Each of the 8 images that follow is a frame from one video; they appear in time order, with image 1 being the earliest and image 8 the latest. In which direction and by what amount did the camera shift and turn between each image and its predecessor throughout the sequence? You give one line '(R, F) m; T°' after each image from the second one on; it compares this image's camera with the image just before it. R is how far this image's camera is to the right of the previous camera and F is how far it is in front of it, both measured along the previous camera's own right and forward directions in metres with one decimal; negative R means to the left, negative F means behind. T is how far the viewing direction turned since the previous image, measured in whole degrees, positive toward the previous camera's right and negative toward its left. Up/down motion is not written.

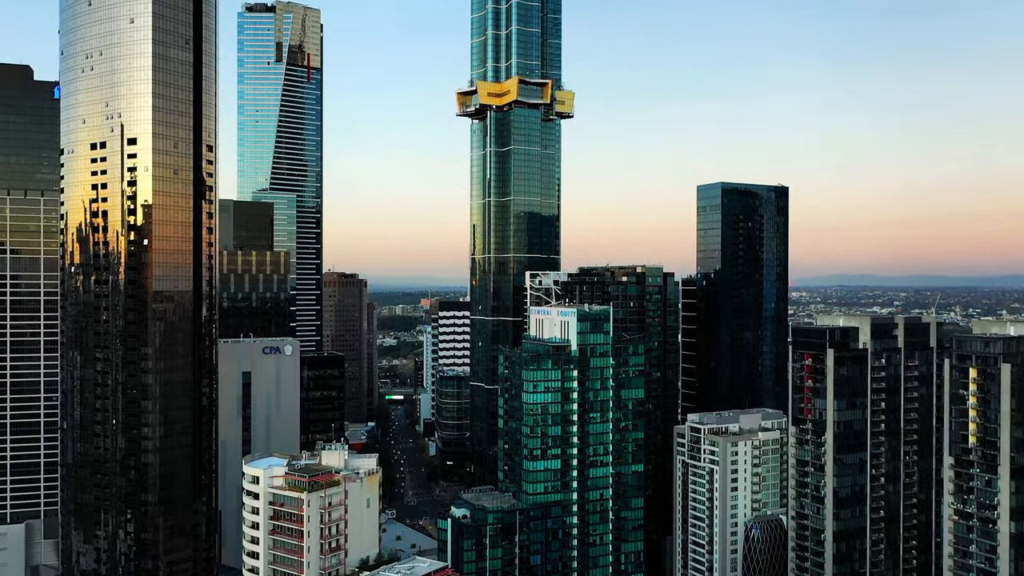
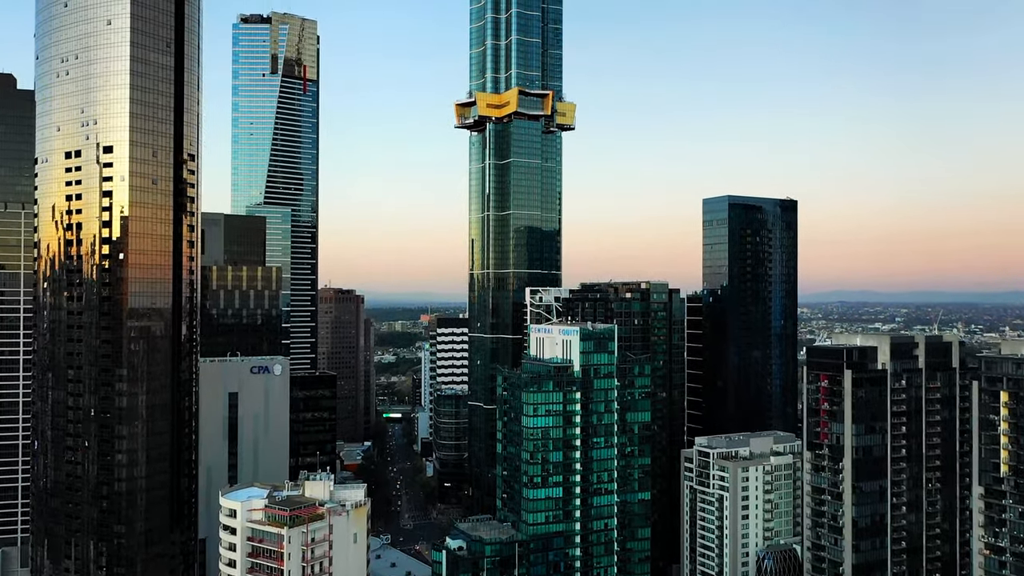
(+0.2, +9.9) m; 0°
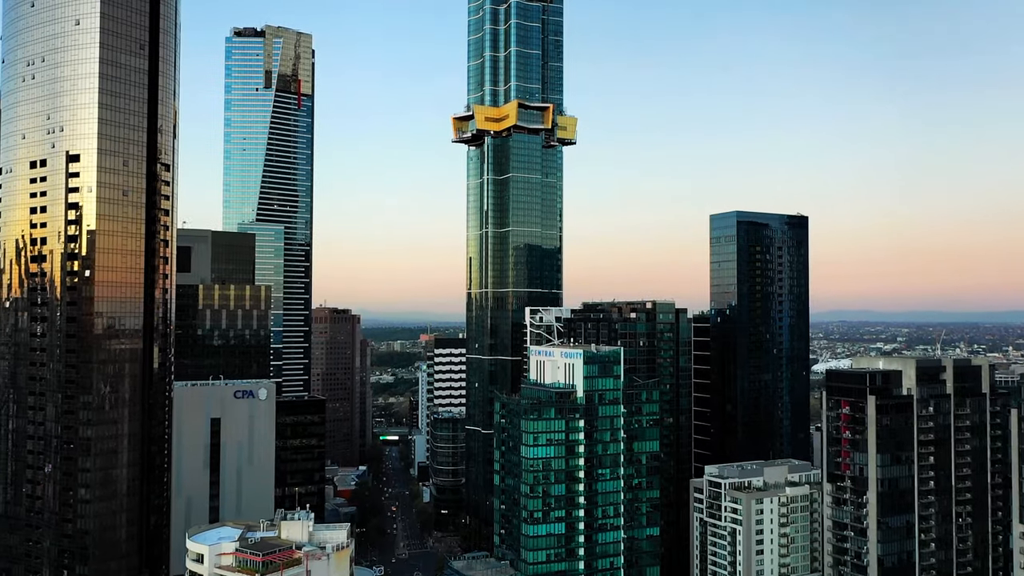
(+0.3, +11.8) m; 0°
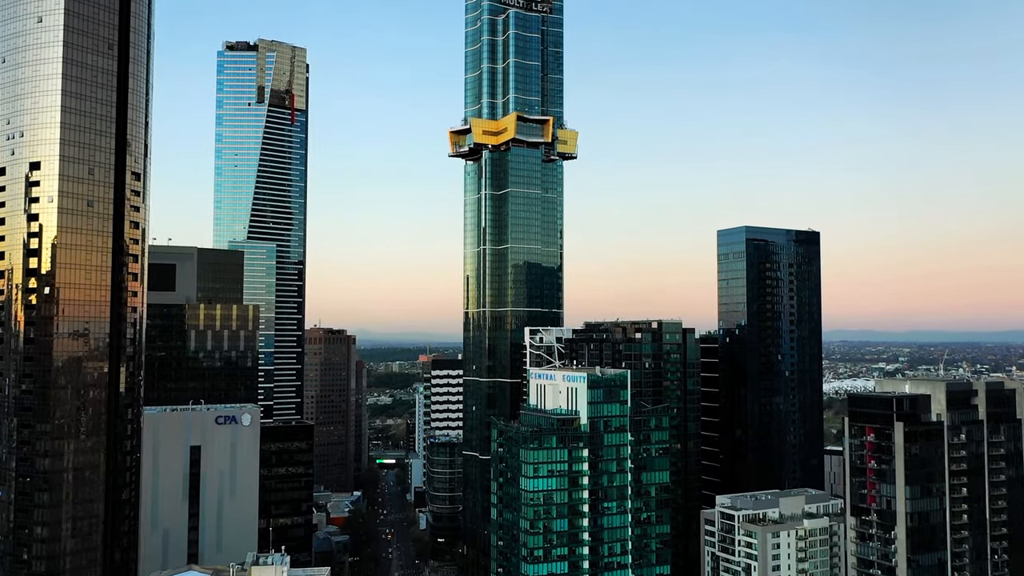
(+0.3, +11.8) m; 0°
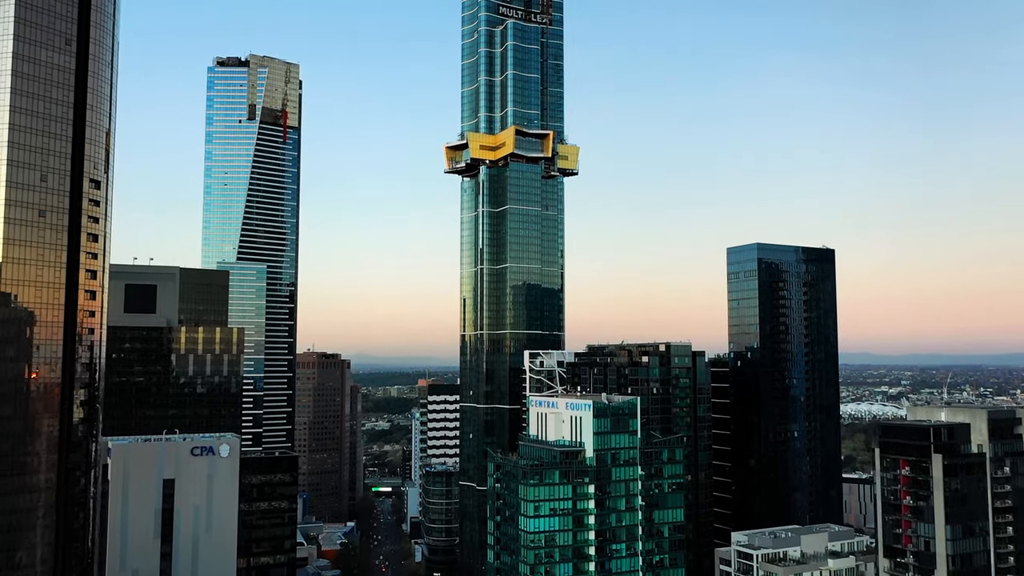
(+0.3, +13.5) m; 0°
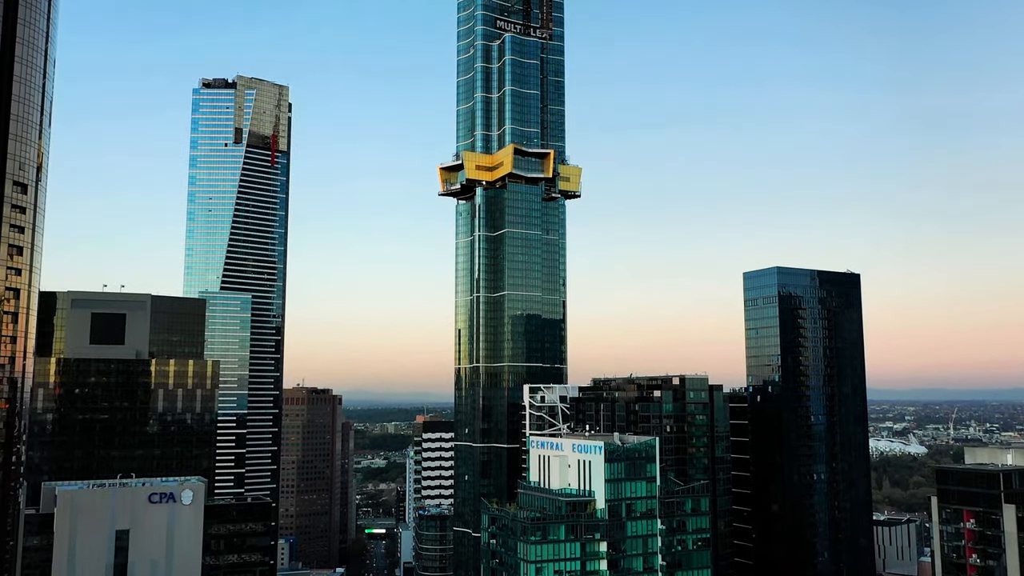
(+0.3, +19.4) m; 0°
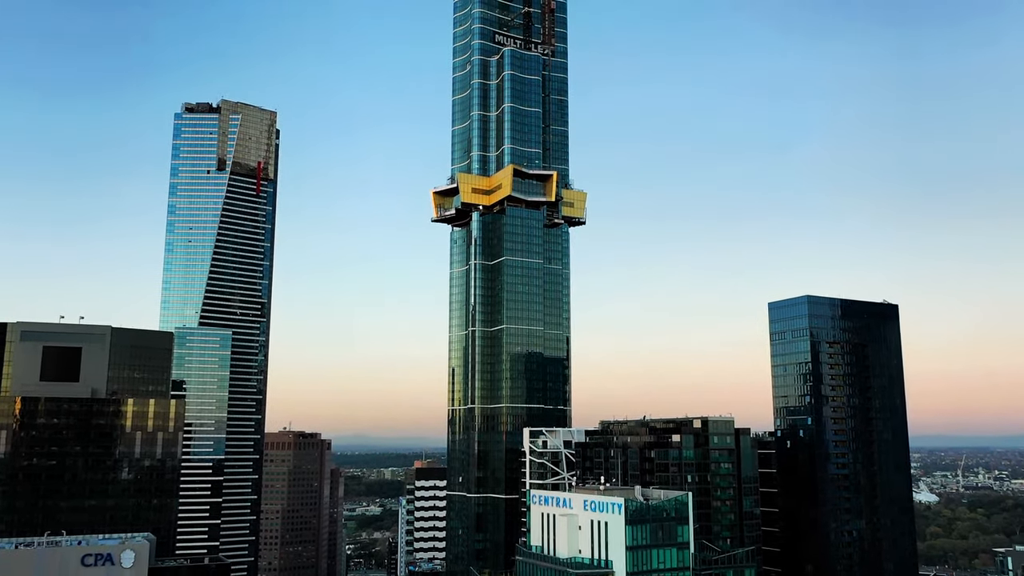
(+0.3, +23.1) m; 0°
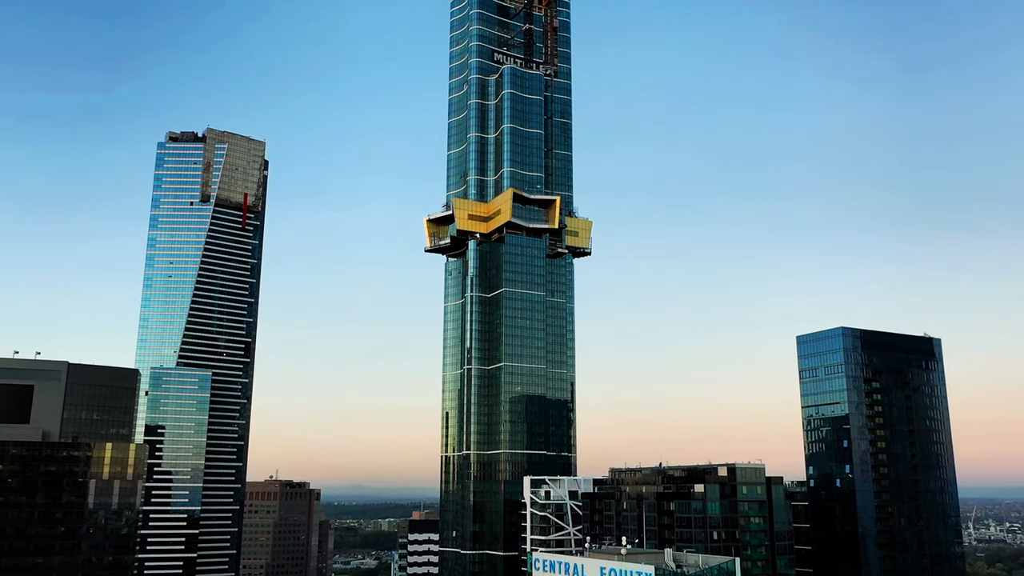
(+0.3, +20.2) m; 0°
